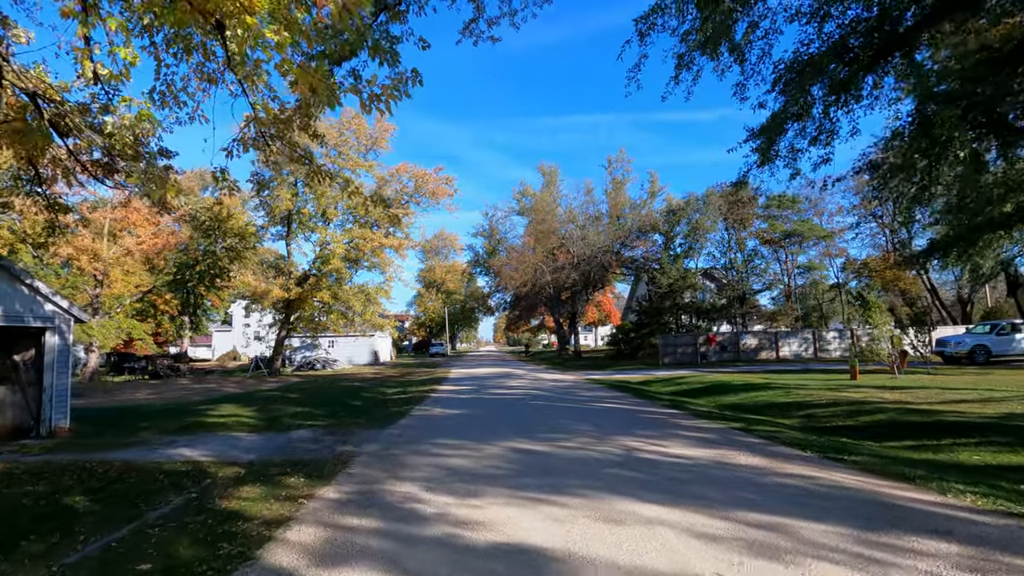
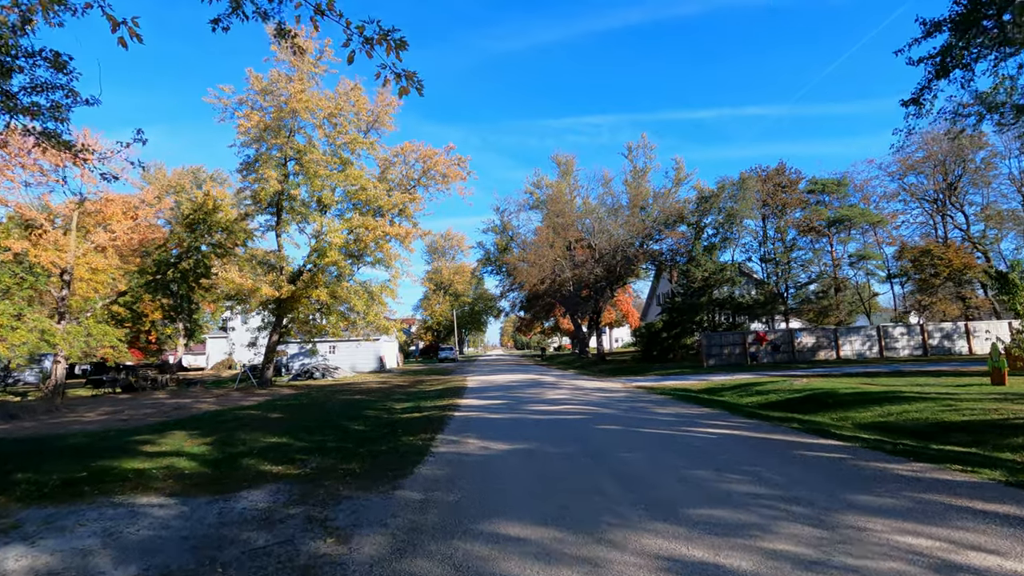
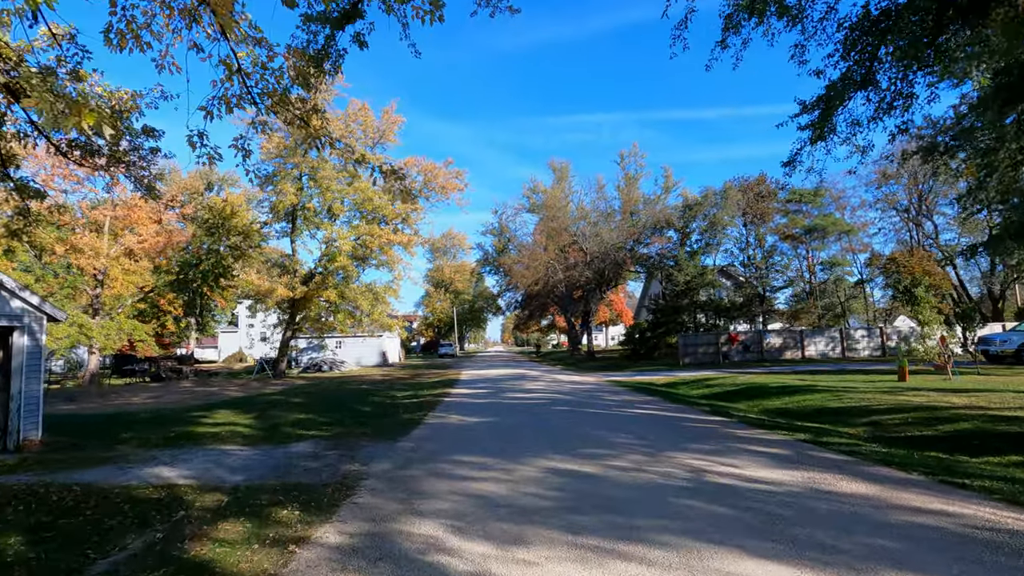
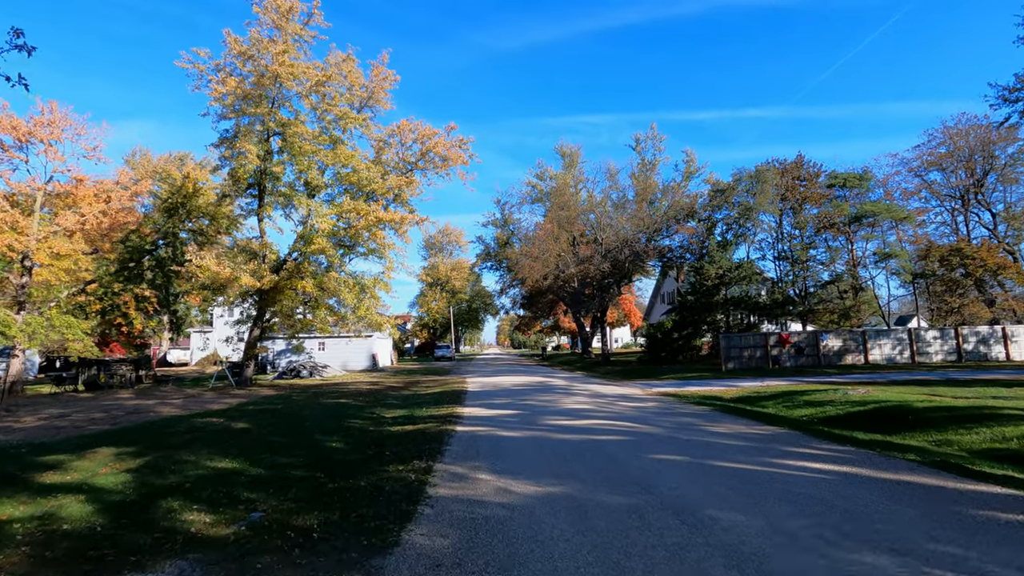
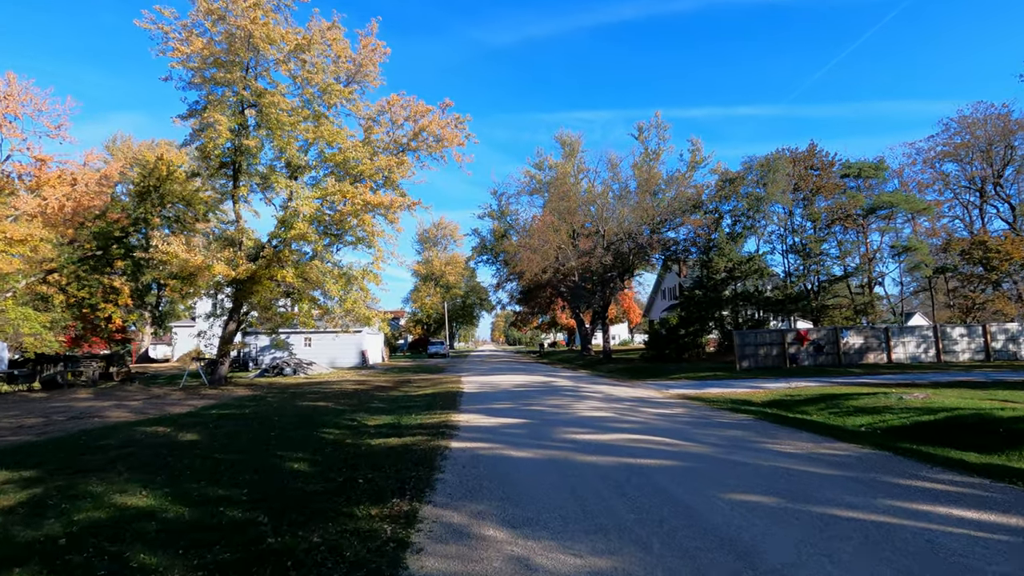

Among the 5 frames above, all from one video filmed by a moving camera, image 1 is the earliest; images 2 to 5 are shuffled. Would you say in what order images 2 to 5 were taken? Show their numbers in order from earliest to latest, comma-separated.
3, 2, 4, 5
